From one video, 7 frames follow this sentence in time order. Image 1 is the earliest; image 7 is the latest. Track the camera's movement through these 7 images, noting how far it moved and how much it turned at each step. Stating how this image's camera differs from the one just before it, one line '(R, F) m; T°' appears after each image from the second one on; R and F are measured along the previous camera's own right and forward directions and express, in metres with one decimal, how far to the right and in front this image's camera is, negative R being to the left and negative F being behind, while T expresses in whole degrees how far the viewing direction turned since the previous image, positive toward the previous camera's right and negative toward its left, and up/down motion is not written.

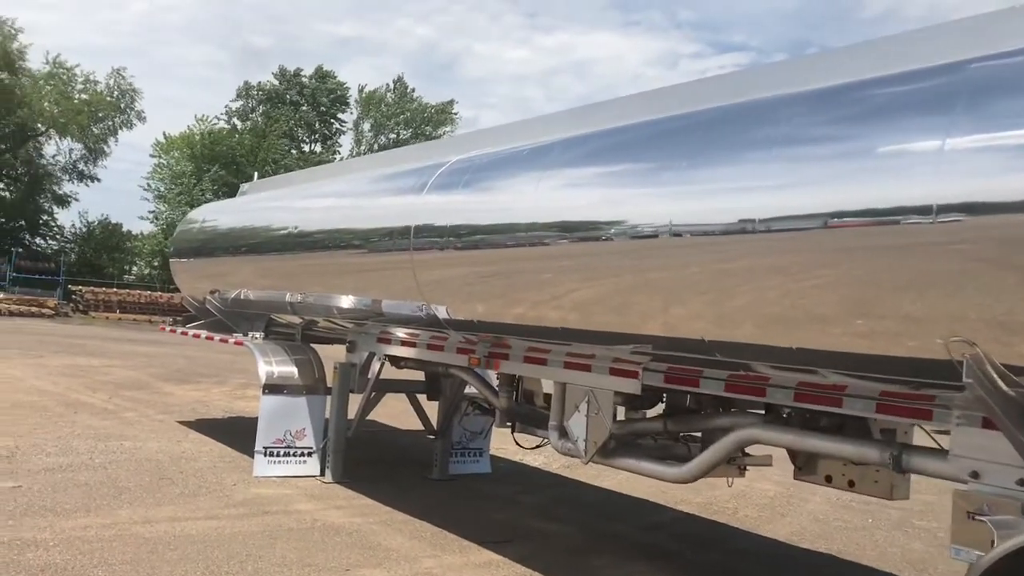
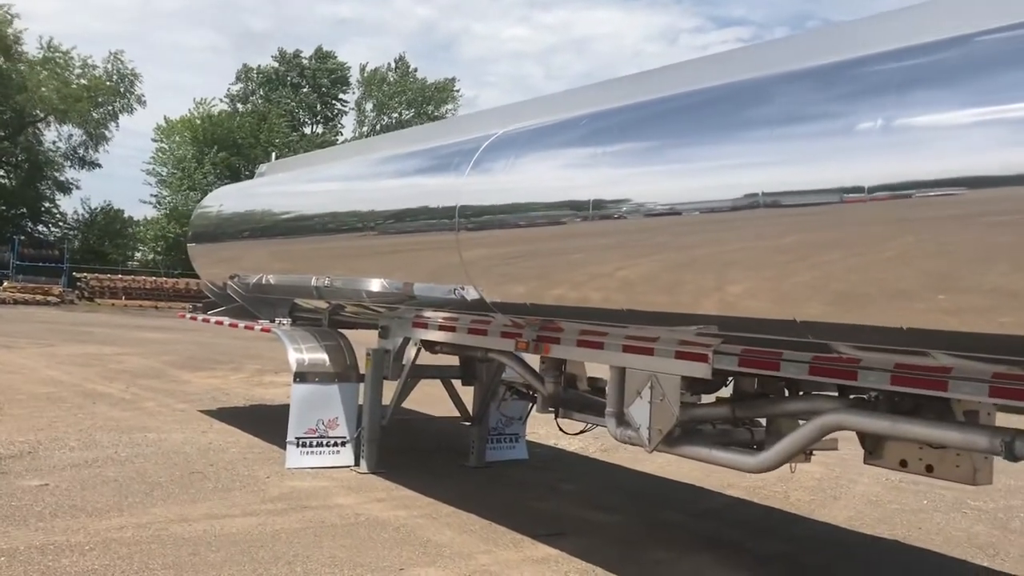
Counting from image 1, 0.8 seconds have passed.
(-0.3, +0.3) m; 0°
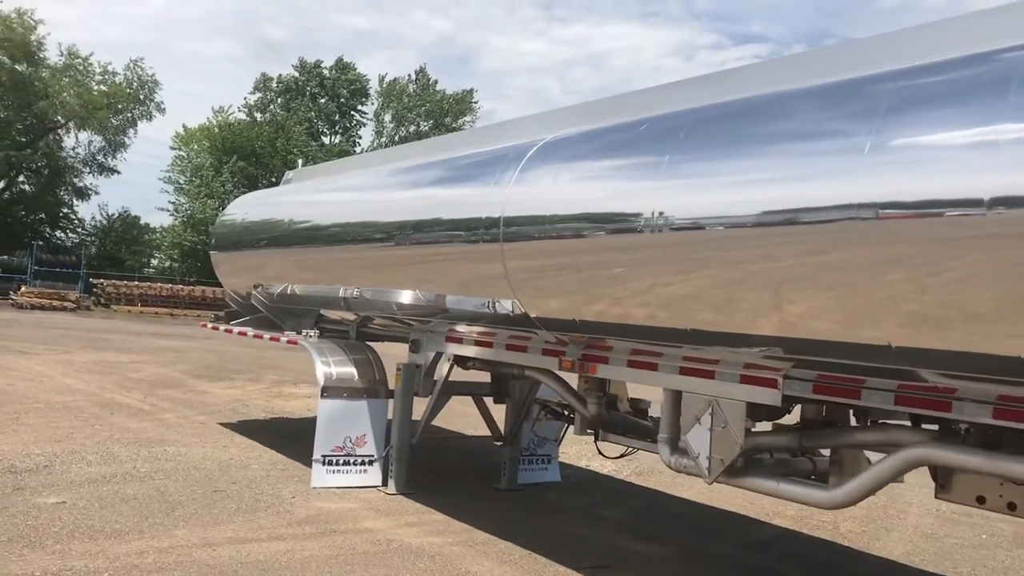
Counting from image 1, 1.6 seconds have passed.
(-0.2, +0.3) m; -1°
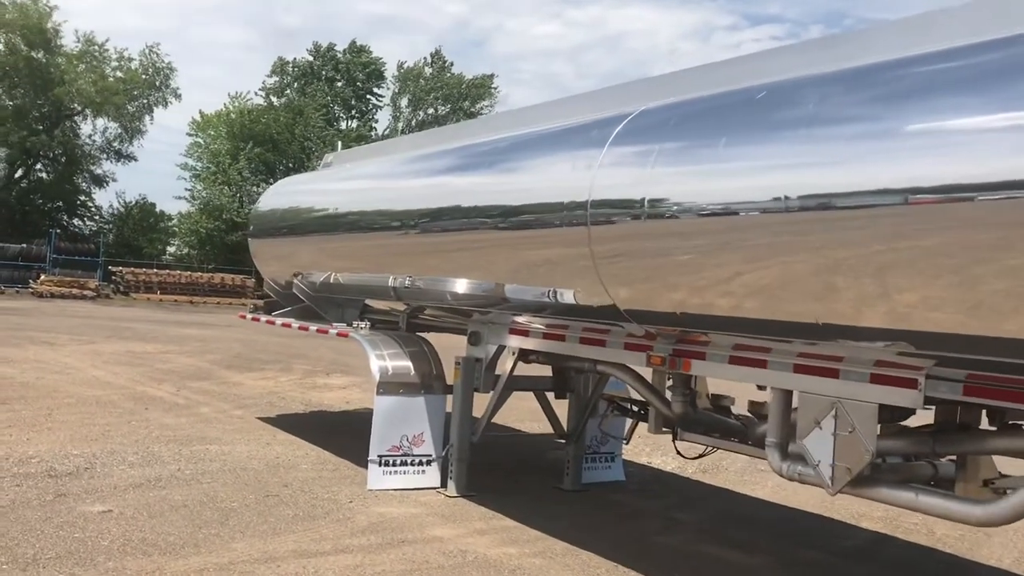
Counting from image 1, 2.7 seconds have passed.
(-0.3, +0.4) m; -1°
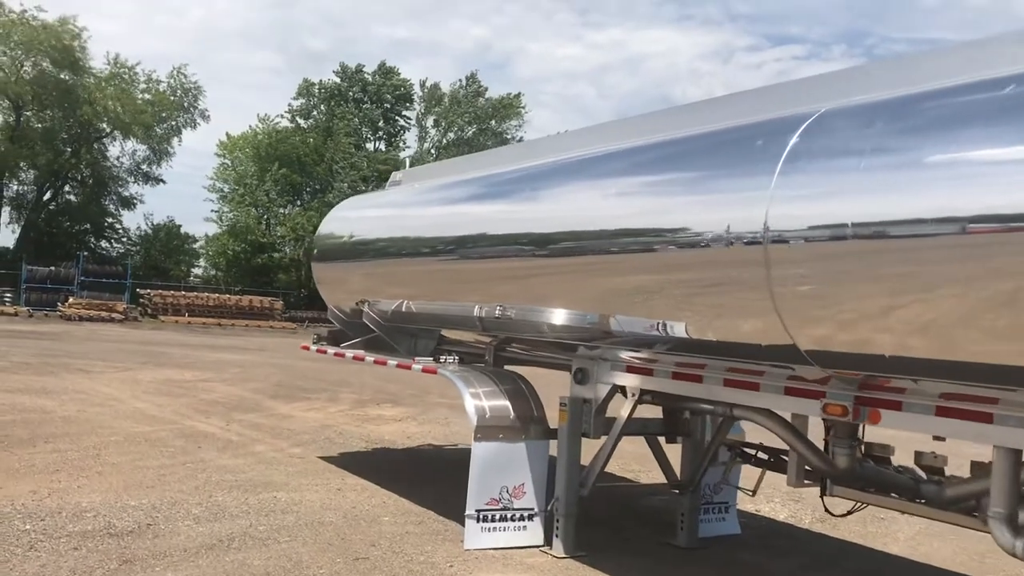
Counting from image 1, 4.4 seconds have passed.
(-0.5, +0.7) m; -1°
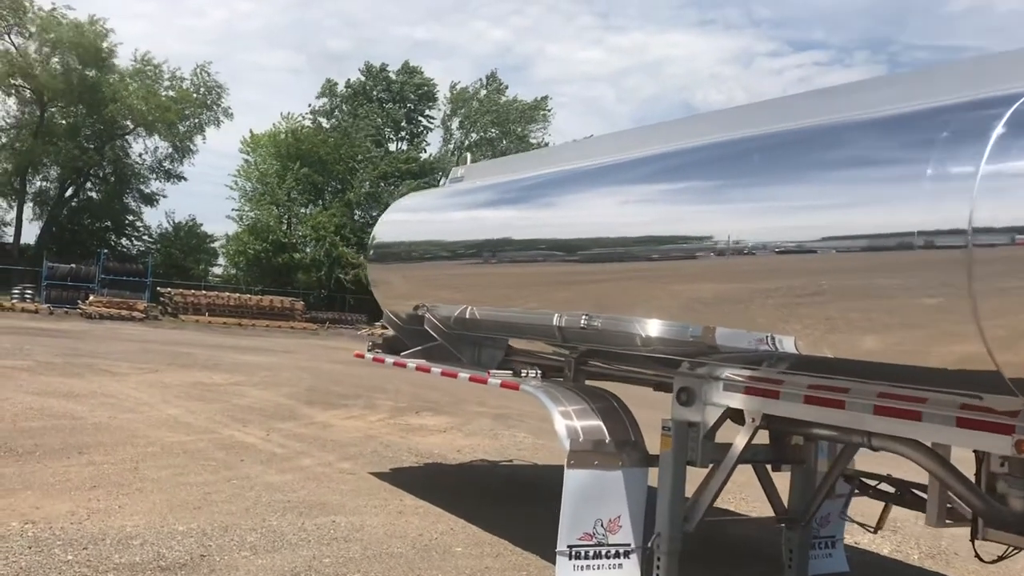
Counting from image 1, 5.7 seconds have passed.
(-0.4, +0.6) m; -1°
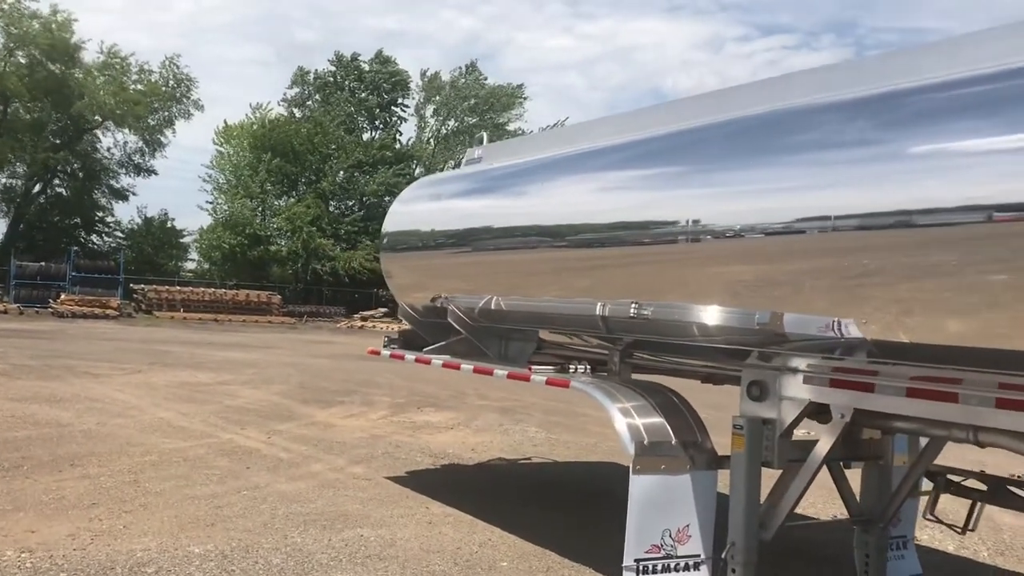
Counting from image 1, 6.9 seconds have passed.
(-0.4, +0.5) m; +2°
